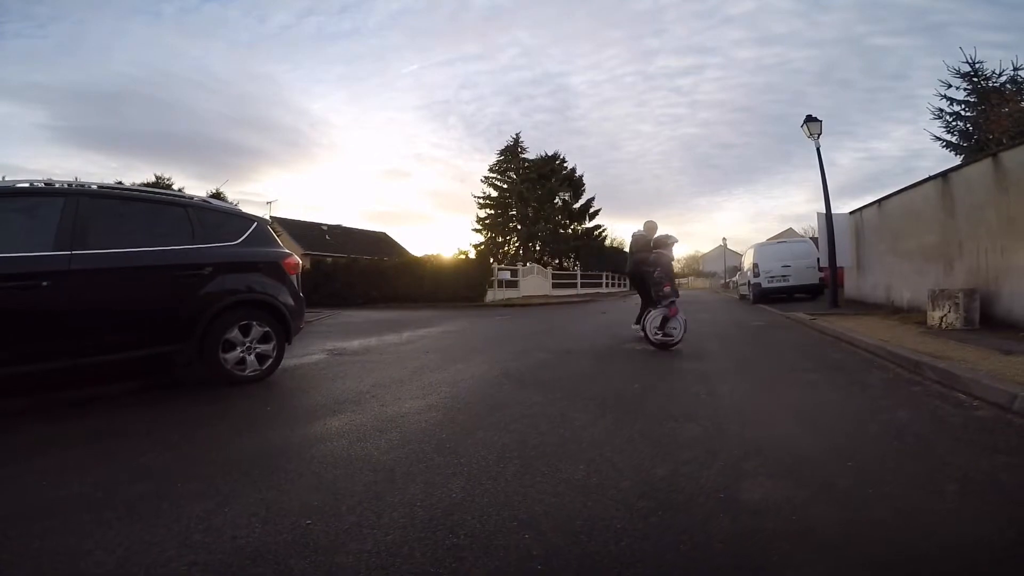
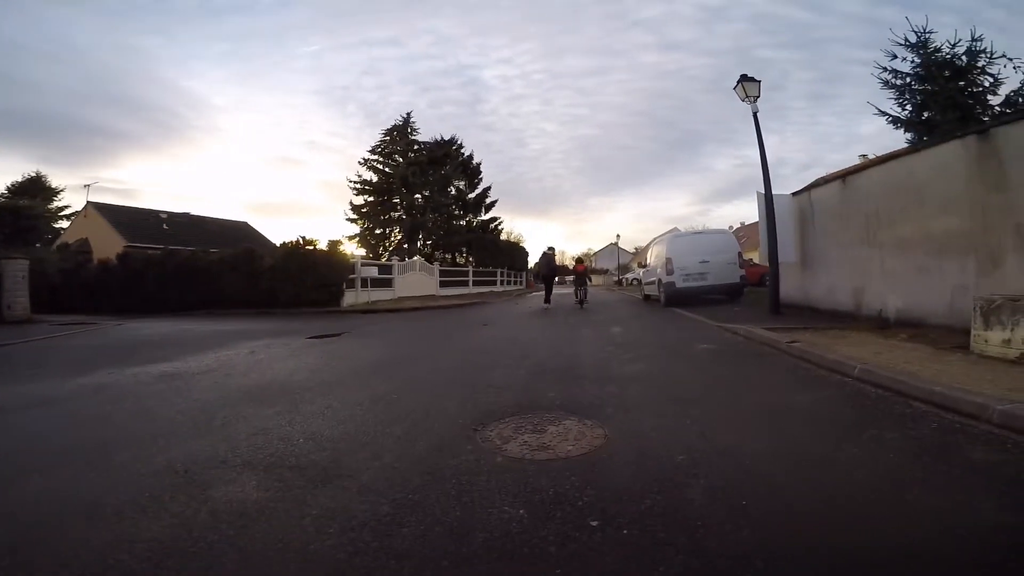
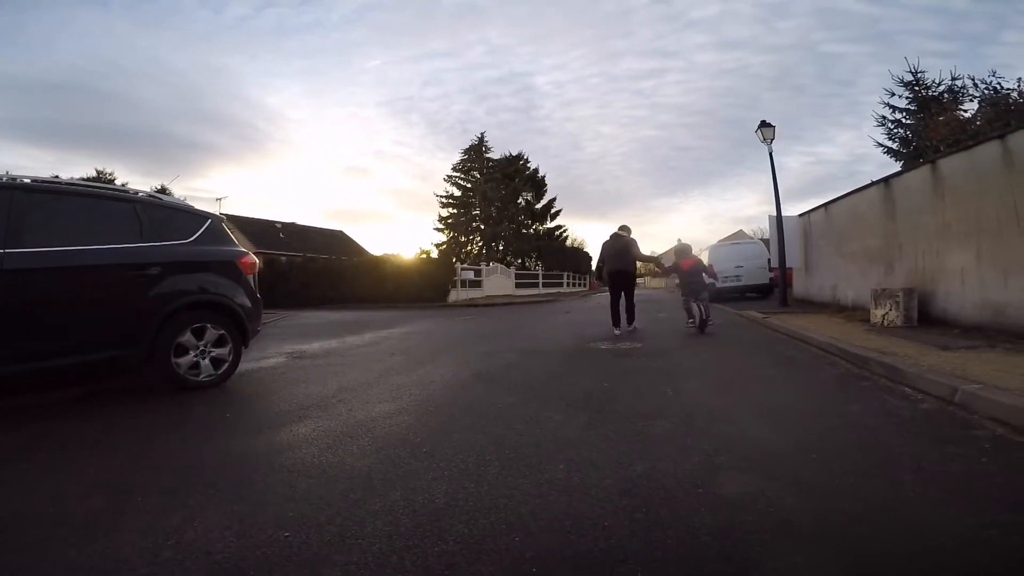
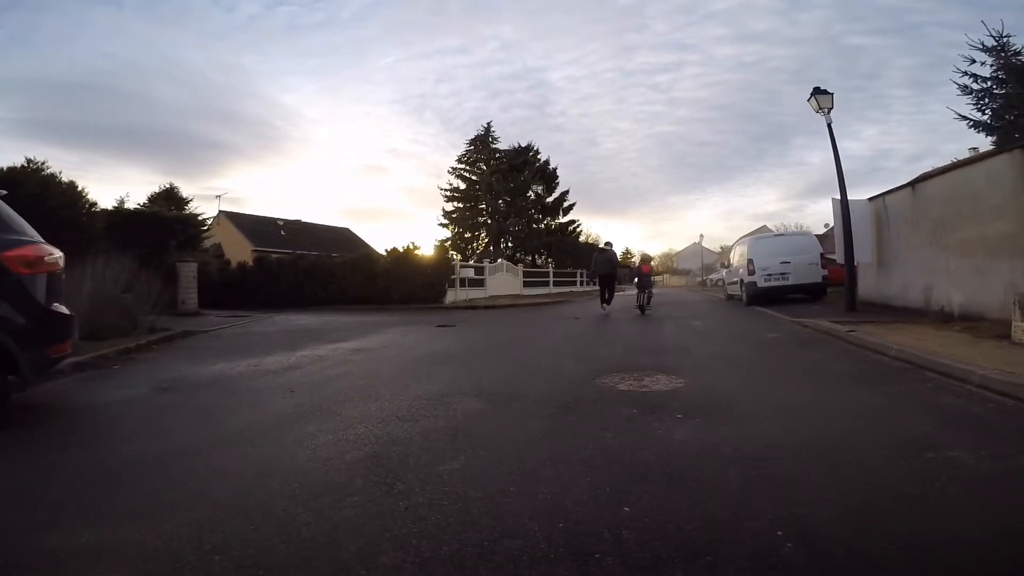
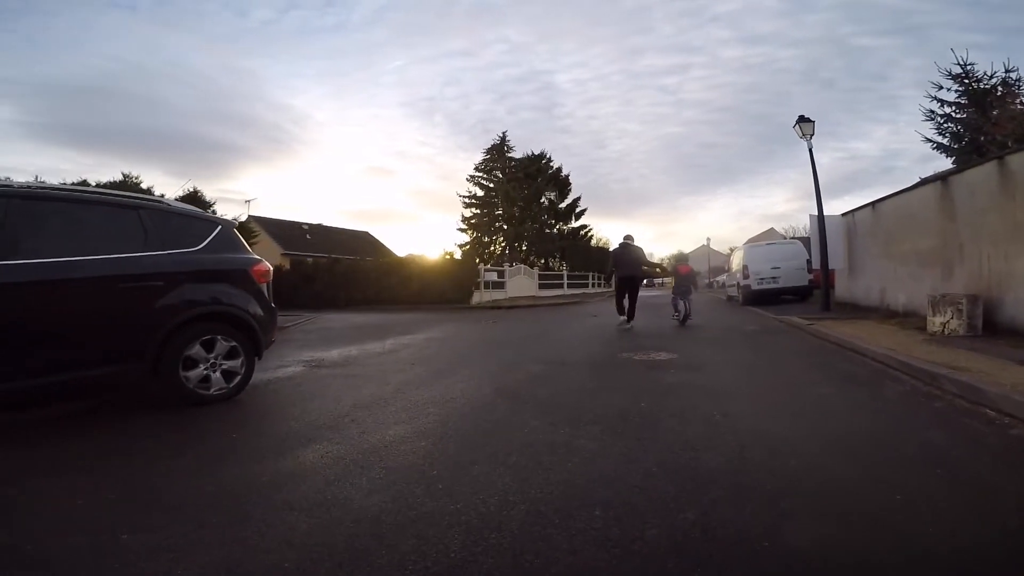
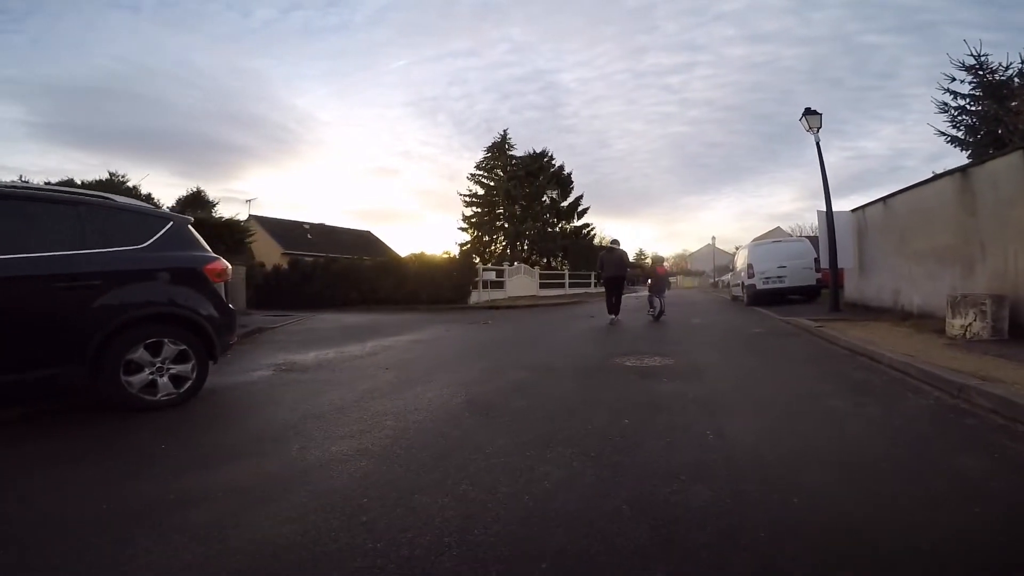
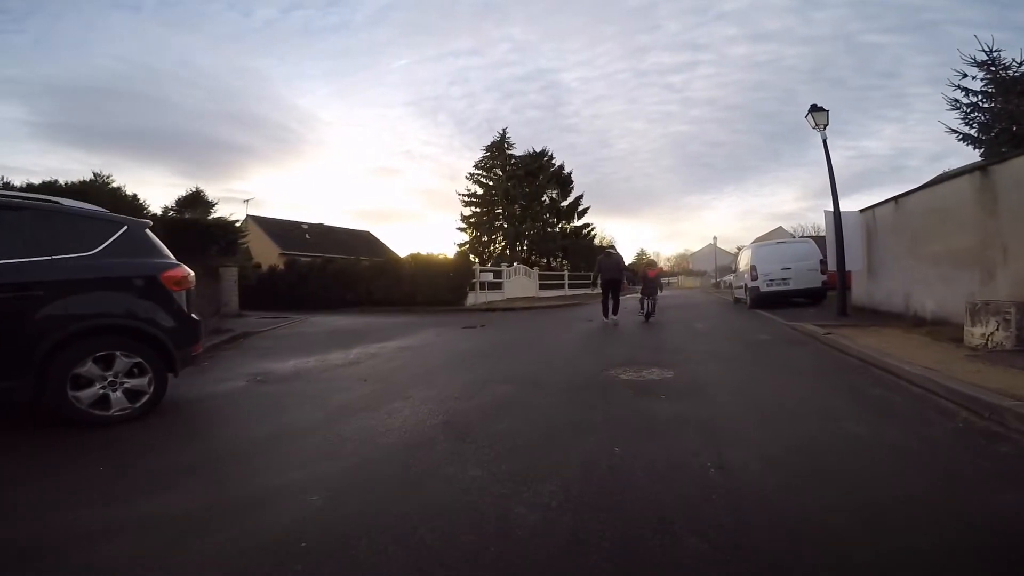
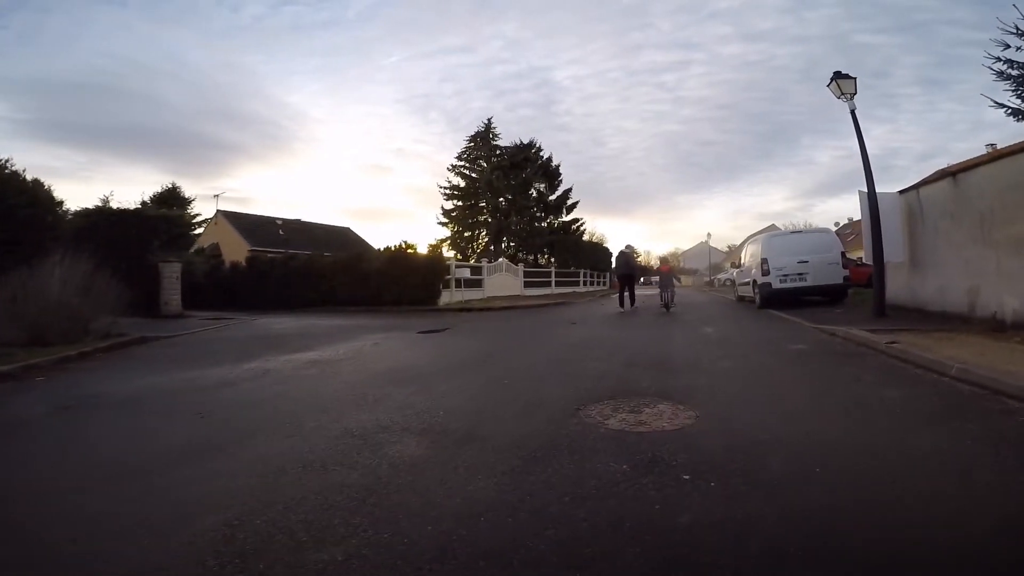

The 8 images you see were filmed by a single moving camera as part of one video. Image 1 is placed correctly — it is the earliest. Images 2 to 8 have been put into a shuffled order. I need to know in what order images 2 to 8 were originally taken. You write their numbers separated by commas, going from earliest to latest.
3, 5, 6, 7, 4, 8, 2
